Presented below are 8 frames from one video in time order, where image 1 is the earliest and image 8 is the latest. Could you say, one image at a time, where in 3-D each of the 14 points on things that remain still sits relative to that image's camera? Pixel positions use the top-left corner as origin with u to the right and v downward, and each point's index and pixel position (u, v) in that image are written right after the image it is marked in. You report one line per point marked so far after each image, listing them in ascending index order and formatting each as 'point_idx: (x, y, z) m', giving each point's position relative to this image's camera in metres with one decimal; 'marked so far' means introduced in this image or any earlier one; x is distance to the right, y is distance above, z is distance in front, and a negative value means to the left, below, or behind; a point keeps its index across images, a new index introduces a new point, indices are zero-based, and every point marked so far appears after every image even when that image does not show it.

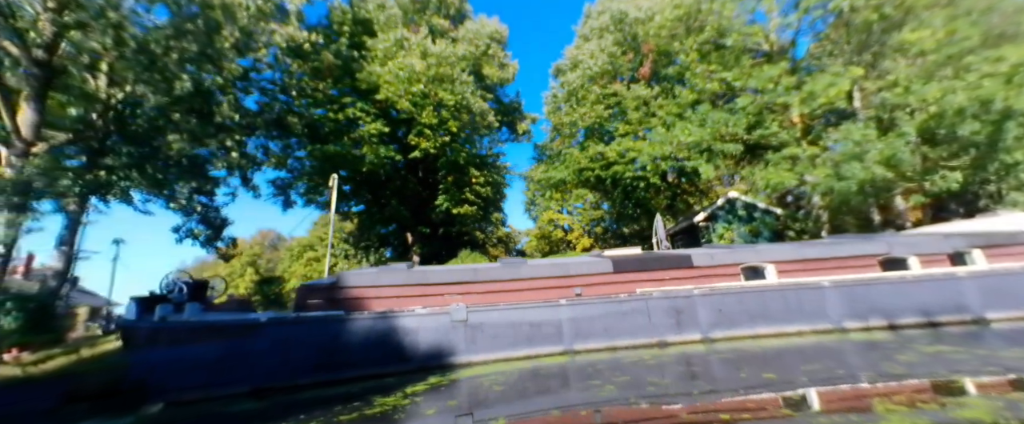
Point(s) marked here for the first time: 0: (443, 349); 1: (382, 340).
0: (-0.7, -1.7, +5.1) m
1: (-1.5, -1.6, +5.0) m
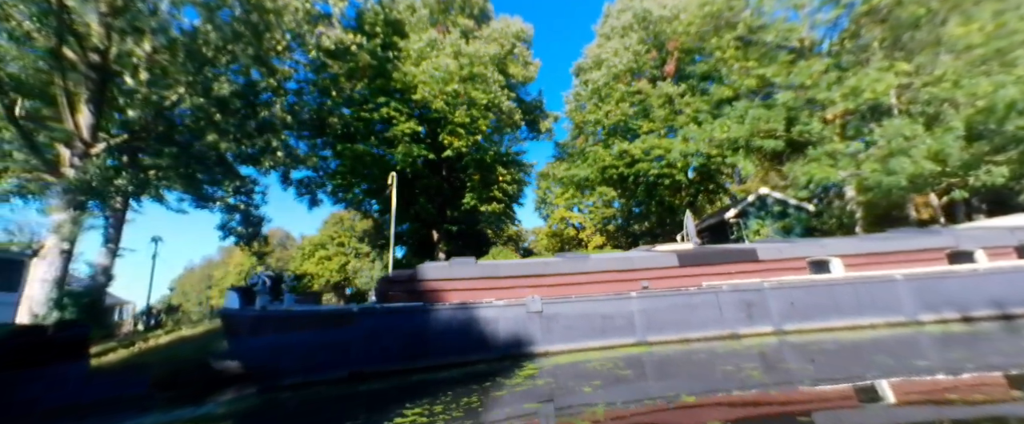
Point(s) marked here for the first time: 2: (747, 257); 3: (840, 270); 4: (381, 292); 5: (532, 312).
0: (+0.2, -1.6, +5.3) m
1: (-0.6, -1.5, +5.2) m
2: (+3.9, -0.7, +6.7) m
3: (+5.4, -0.9, +6.5) m
4: (-1.7, -1.1, +5.6) m
5: (+0.3, -1.3, +5.4) m
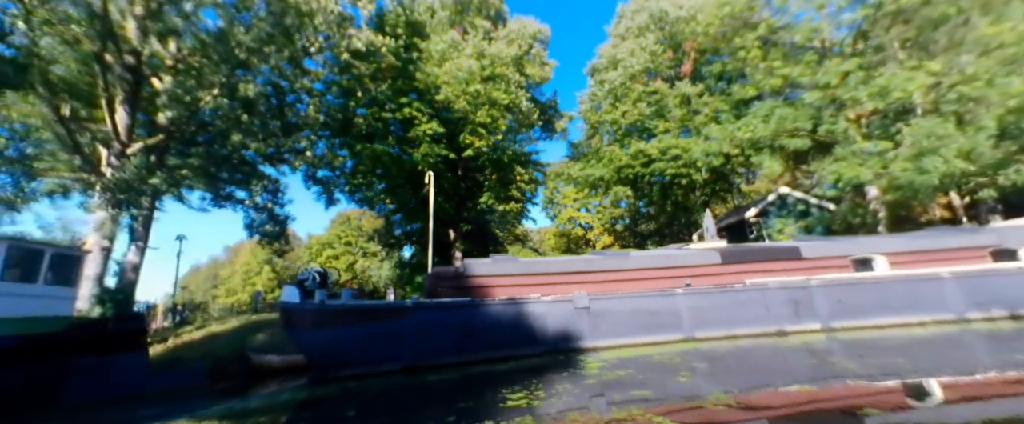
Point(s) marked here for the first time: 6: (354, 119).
0: (+0.8, -1.6, +5.4) m
1: (0.0, -1.5, +5.3) m
2: (+4.5, -0.7, +6.7) m
3: (+6.0, -0.9, +6.6) m
4: (-1.1, -1.1, +5.7) m
5: (+0.9, -1.3, +5.5) m
6: (-5.5, +3.4, +15.4) m
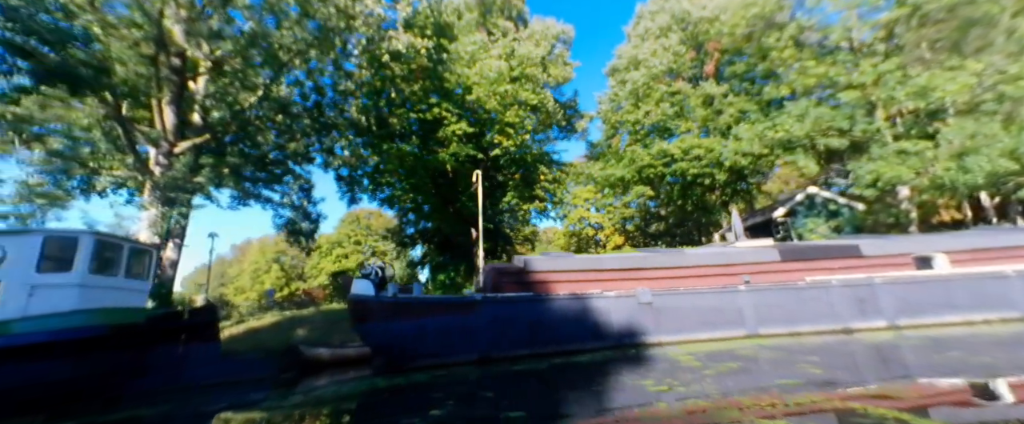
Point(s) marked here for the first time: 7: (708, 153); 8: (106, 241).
0: (+1.7, -1.6, +5.5) m
1: (+0.9, -1.4, +5.5) m
2: (+5.4, -0.7, +6.8) m
3: (+6.9, -0.9, +6.6) m
4: (-0.3, -1.0, +5.9) m
5: (+1.8, -1.3, +5.7) m
6: (-4.4, +3.4, +15.7) m
7: (+8.9, +2.7, +18.6) m
8: (-6.2, -0.5, +6.4) m
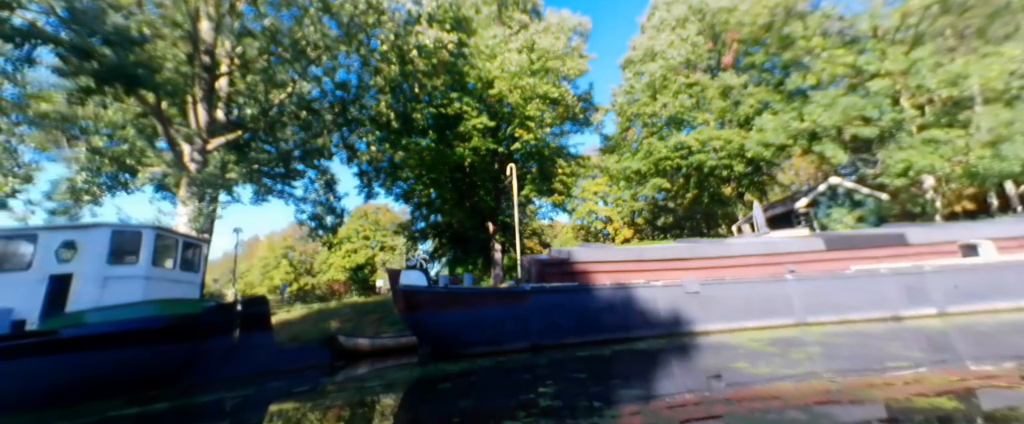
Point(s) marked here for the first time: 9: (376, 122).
0: (+2.4, -1.5, +5.7) m
1: (+1.5, -1.3, +5.6) m
2: (+6.1, -0.5, +6.8) m
3: (+7.6, -0.7, +6.6) m
4: (+0.4, -0.9, +6.0) m
5: (+2.5, -1.1, +5.8) m
6: (-3.6, +3.7, +15.8) m
7: (+9.7, +3.1, +18.5) m
8: (-5.6, -0.4, +6.6) m
9: (-5.0, +3.0, +14.0) m
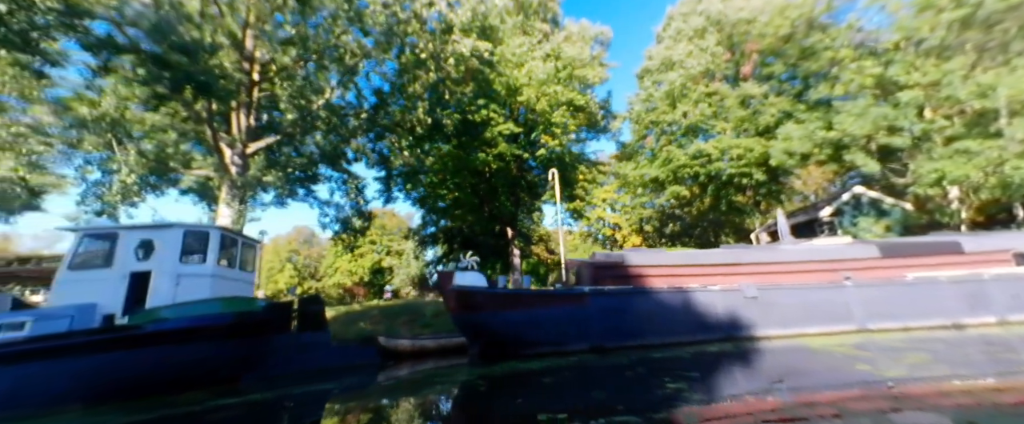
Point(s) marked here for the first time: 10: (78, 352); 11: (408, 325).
0: (+3.2, -1.5, +5.8) m
1: (+2.4, -1.4, +5.7) m
2: (+6.9, -0.6, +6.9) m
3: (+8.4, -0.8, +6.7) m
4: (+1.2, -1.0, +6.2) m
5: (+3.3, -1.2, +5.9) m
6: (-2.6, +3.5, +16.1) m
7: (+10.7, +2.7, +18.6) m
8: (-4.7, -0.4, +6.8) m
9: (-4.0, +2.9, +14.2) m
10: (-5.0, -1.6, +4.7) m
11: (-3.0, -3.2, +11.7) m
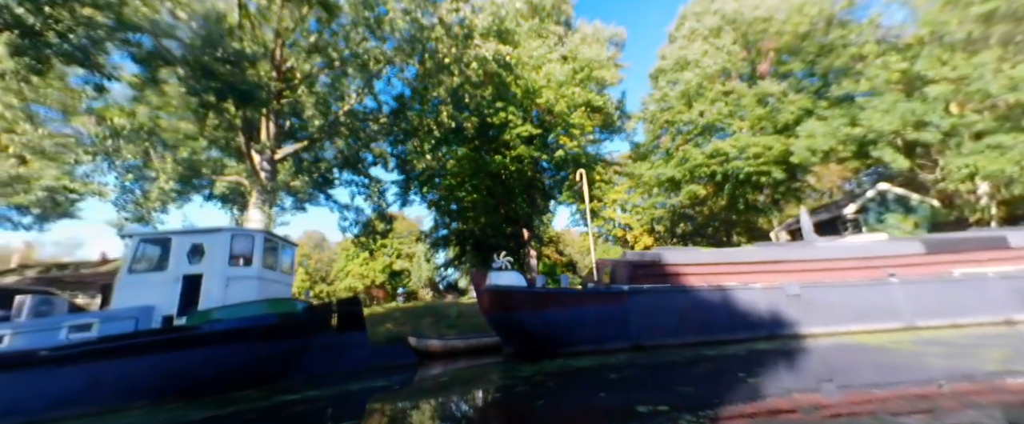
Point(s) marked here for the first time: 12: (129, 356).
0: (+3.7, -1.5, +5.8) m
1: (+2.9, -1.4, +5.7) m
2: (+7.5, -0.5, +6.8) m
3: (+9.0, -0.8, +6.6) m
4: (+1.8, -1.0, +6.2) m
5: (+3.8, -1.2, +5.9) m
6: (-1.9, +3.4, +16.2) m
7: (+11.5, +2.8, +18.5) m
8: (-4.2, -0.5, +7.0) m
9: (-3.3, +2.8, +14.4) m
10: (-4.4, -1.7, +4.9) m
11: (-2.2, -3.3, +11.8) m
12: (-4.6, -1.7, +4.9) m
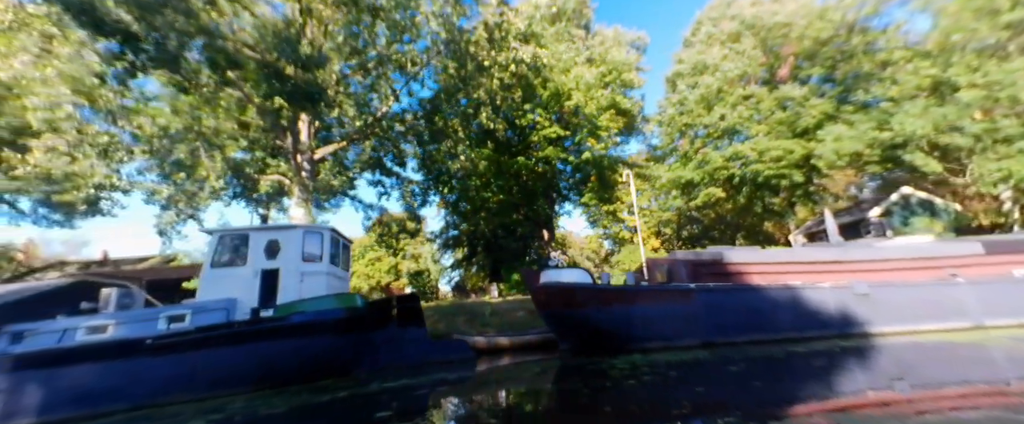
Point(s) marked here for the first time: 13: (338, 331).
0: (+4.7, -1.5, +5.9) m
1: (+3.9, -1.4, +5.9) m
2: (+8.5, -0.6, +7.0) m
3: (+10.0, -0.8, +6.7) m
4: (+2.8, -1.0, +6.4) m
5: (+4.8, -1.2, +6.0) m
6: (-0.8, +3.4, +16.4) m
7: (+12.6, +2.6, +18.6) m
8: (-3.2, -0.4, +7.2) m
9: (-2.3, +2.8, +14.6) m
10: (-3.5, -1.6, +5.1) m
11: (-1.3, -3.3, +12.0) m
12: (-3.6, -1.7, +5.1) m
13: (-2.6, -1.8, +6.2) m
